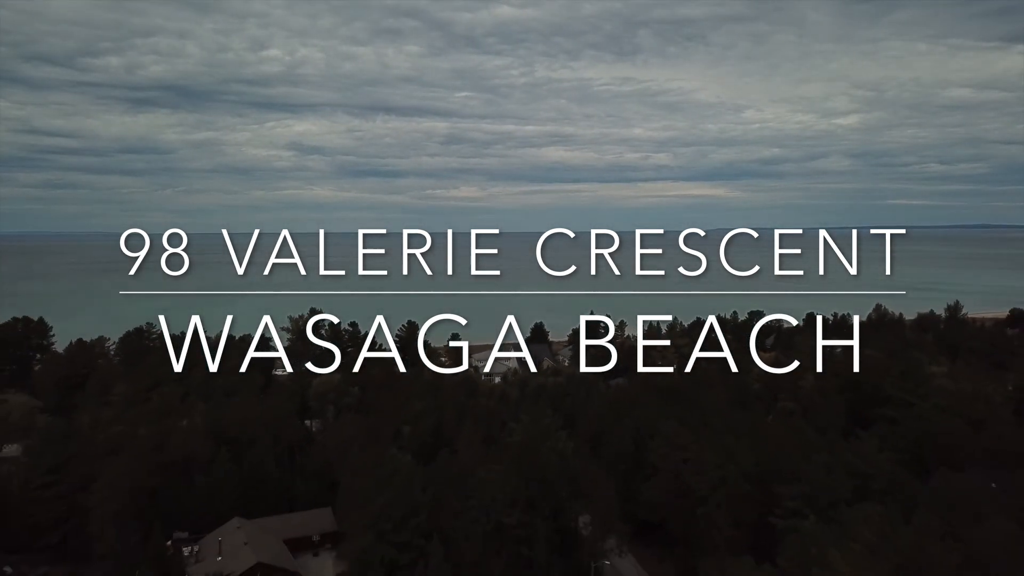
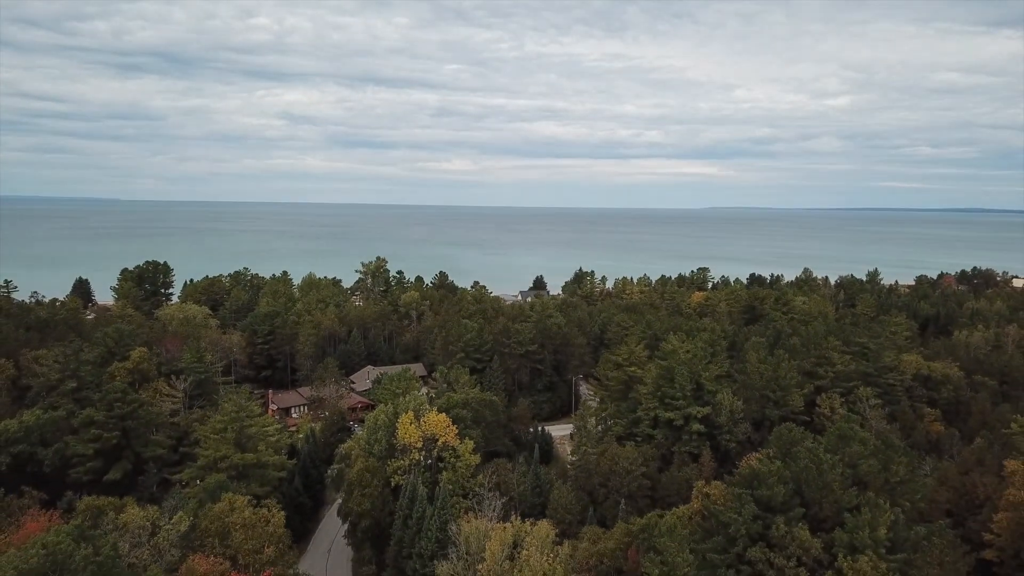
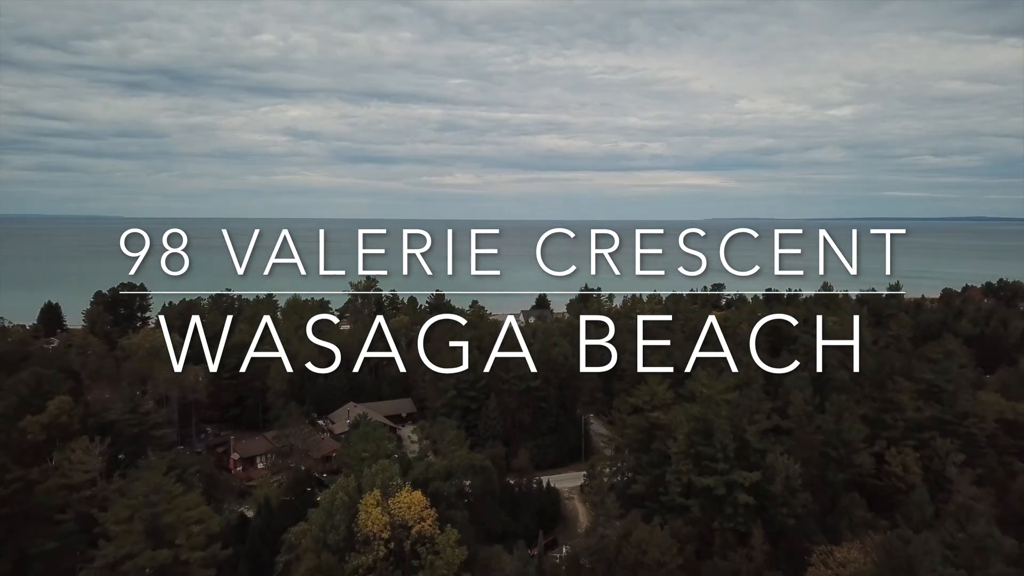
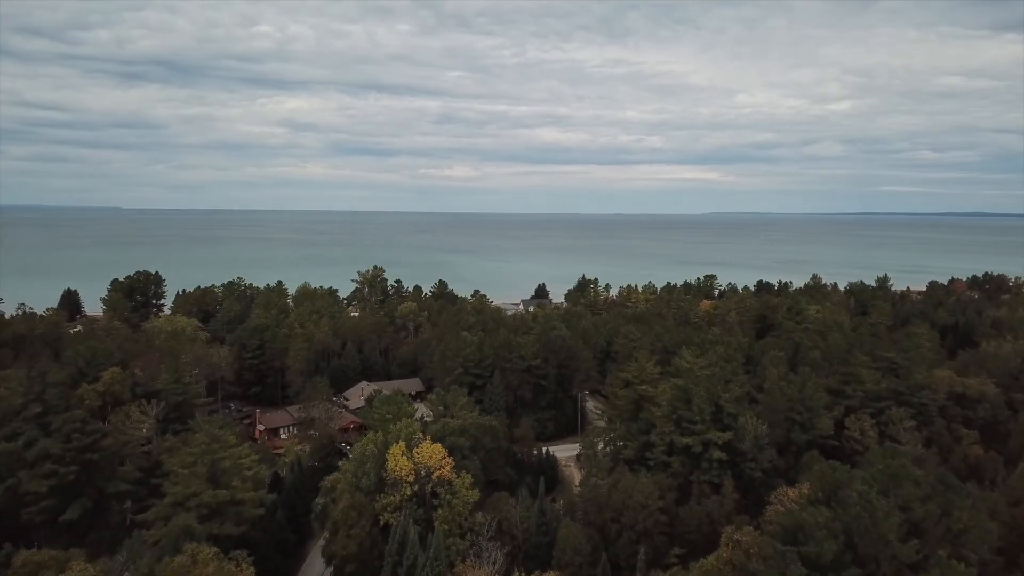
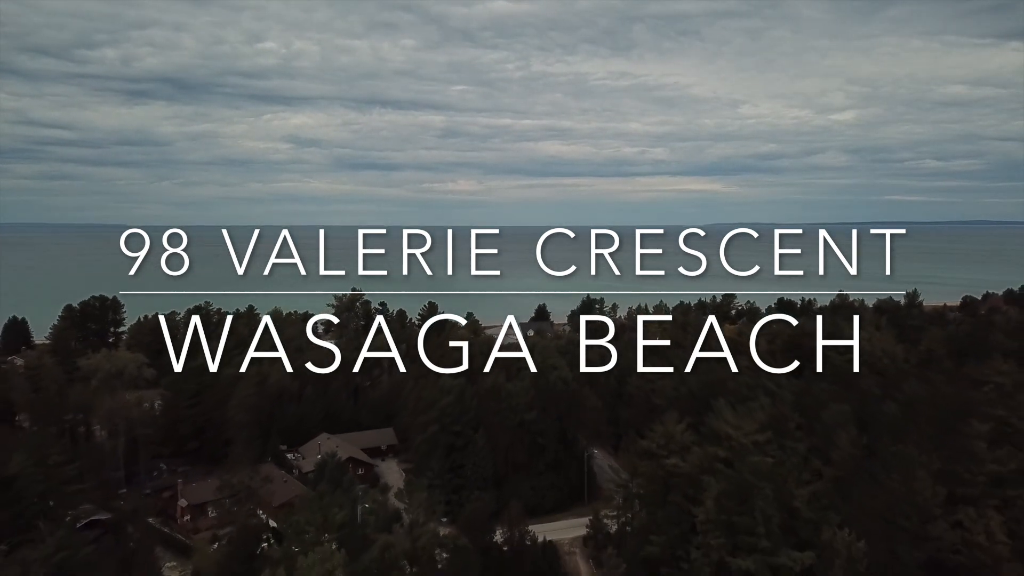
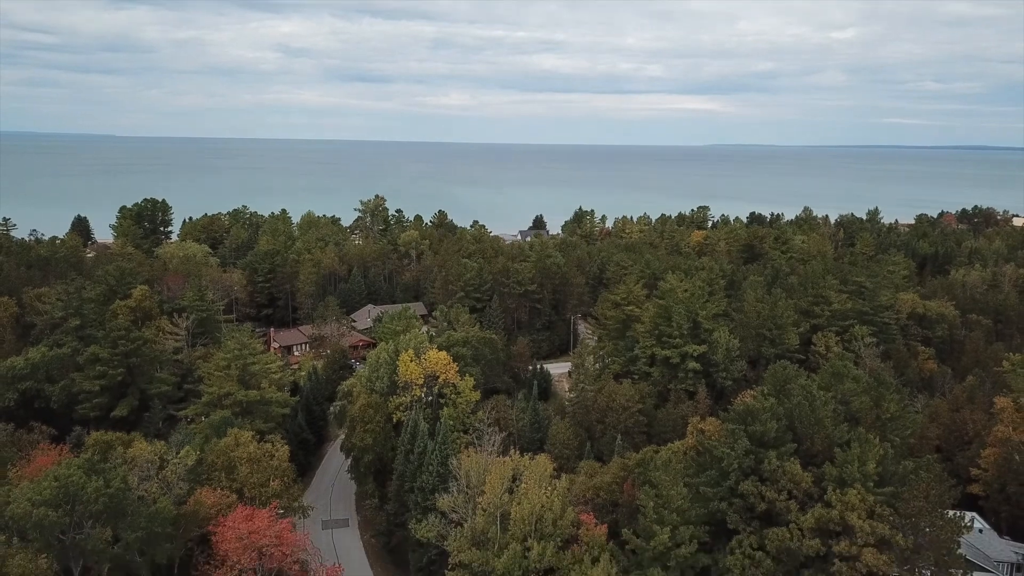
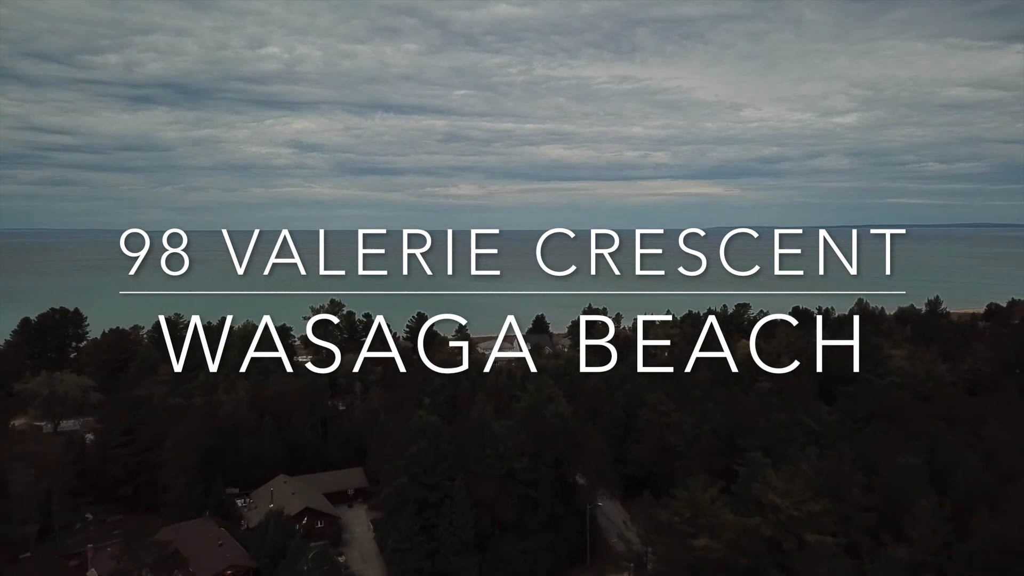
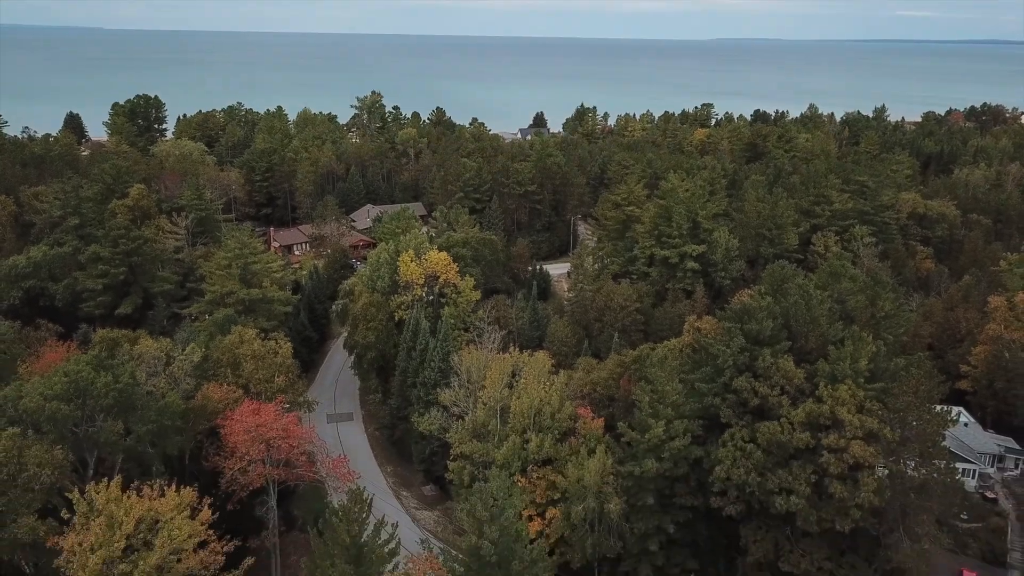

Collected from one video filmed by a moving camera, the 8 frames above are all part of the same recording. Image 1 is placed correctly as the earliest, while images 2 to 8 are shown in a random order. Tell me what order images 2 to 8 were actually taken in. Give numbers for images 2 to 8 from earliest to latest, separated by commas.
7, 5, 3, 4, 2, 6, 8
